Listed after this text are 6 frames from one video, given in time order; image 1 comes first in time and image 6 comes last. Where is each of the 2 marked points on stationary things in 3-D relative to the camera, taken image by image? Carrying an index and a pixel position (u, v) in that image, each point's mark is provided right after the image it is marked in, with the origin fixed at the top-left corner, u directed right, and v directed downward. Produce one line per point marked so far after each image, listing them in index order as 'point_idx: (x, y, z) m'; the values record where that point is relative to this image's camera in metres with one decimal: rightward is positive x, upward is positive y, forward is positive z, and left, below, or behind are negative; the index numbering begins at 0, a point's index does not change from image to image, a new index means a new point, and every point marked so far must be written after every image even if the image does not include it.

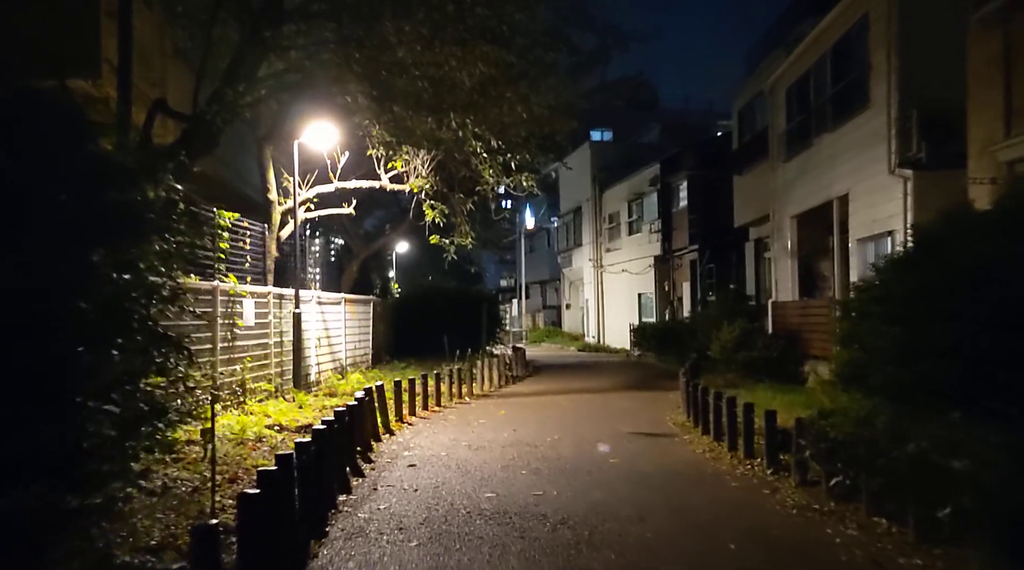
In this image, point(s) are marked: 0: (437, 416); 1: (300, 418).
0: (-1.3, -2.3, +14.2) m
1: (-3.4, -2.1, +13.1) m
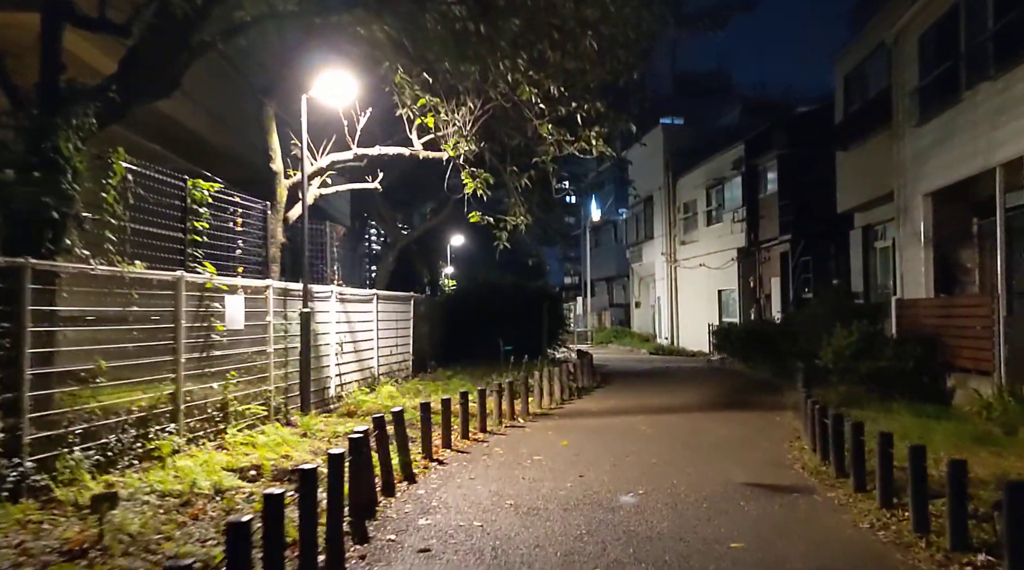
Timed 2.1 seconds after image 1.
0: (-0.4, -2.2, +10.9) m
1: (-2.6, -2.0, +9.9) m
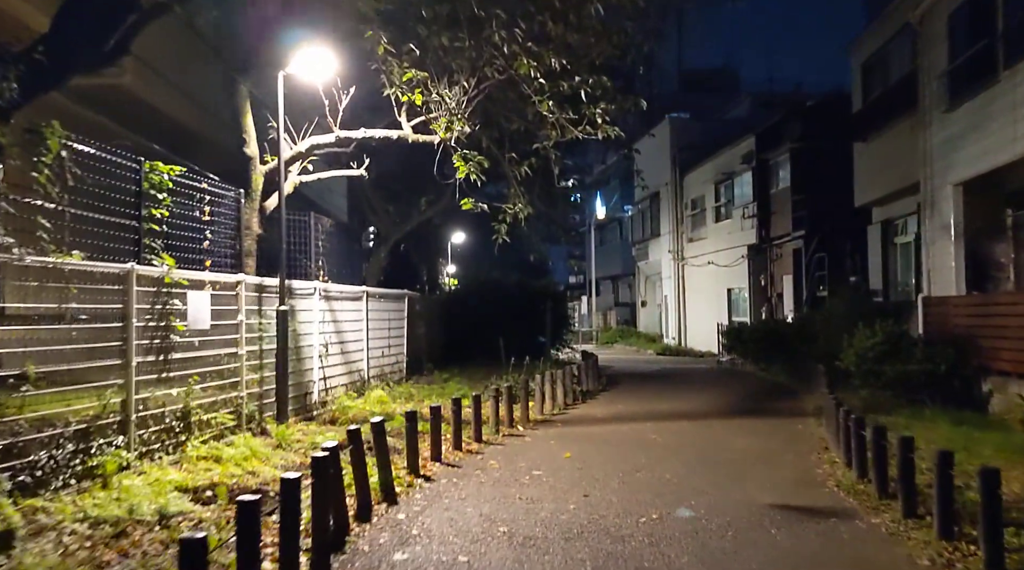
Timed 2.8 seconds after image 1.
0: (-0.5, -2.1, +9.8) m
1: (-2.7, -2.0, +8.8) m
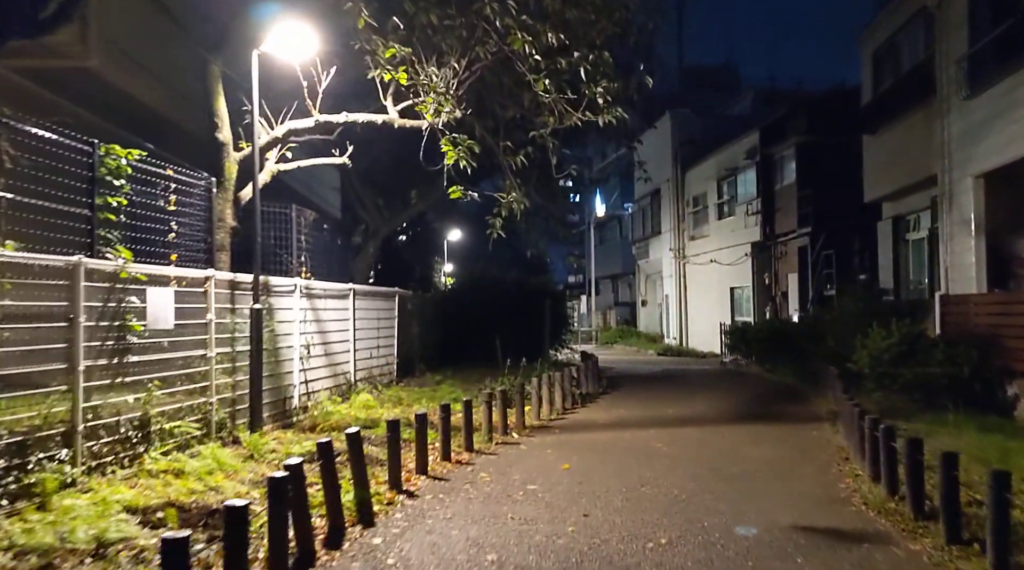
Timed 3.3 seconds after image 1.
0: (-0.6, -2.1, +8.9) m
1: (-2.7, -1.9, +8.0) m
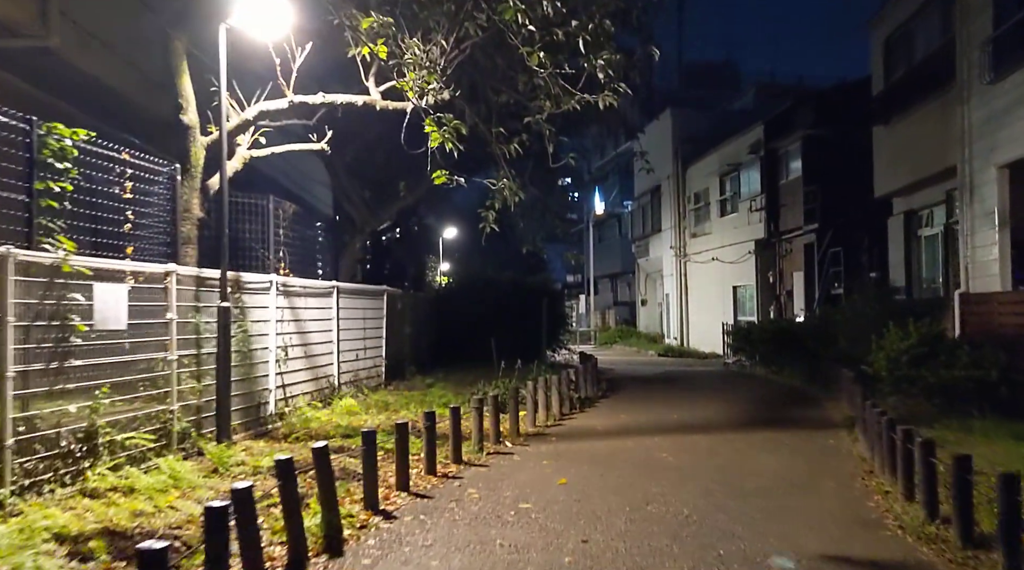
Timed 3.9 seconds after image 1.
0: (-0.6, -2.0, +8.0) m
1: (-2.8, -1.9, +7.1) m
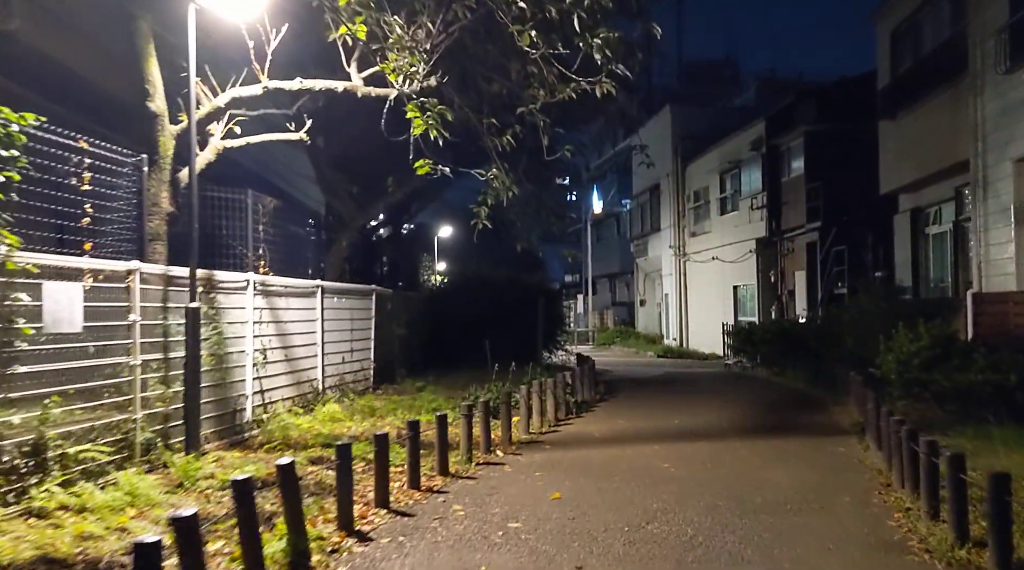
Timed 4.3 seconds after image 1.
0: (-0.7, -2.0, +7.4) m
1: (-2.9, -1.9, +6.5) m
